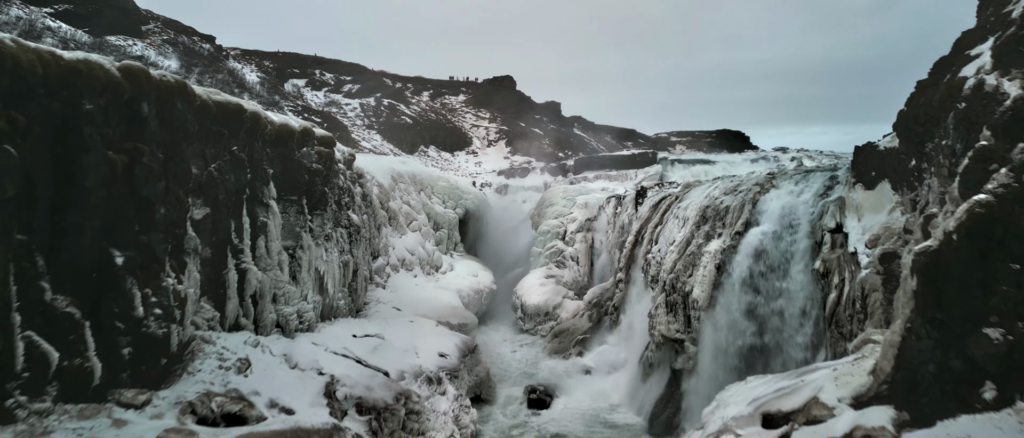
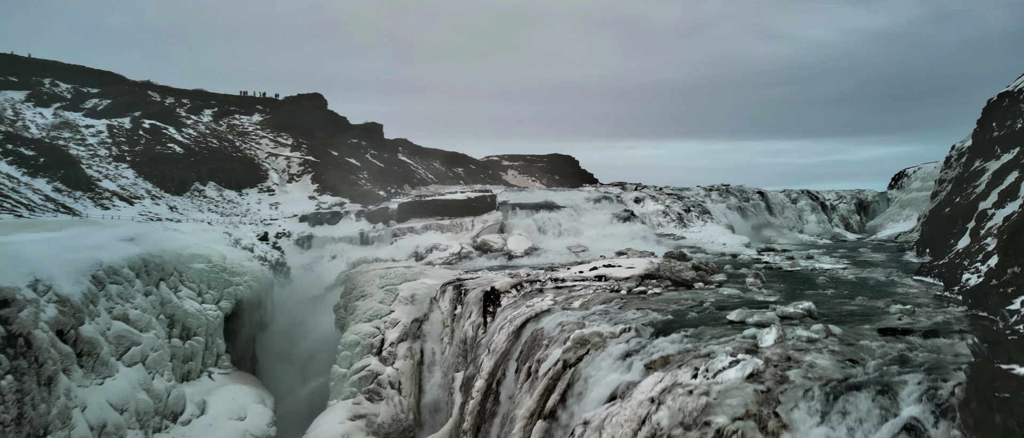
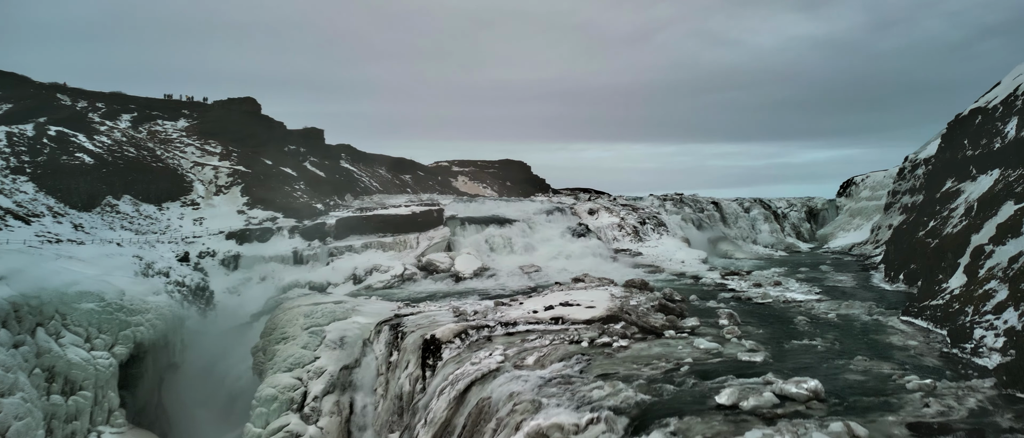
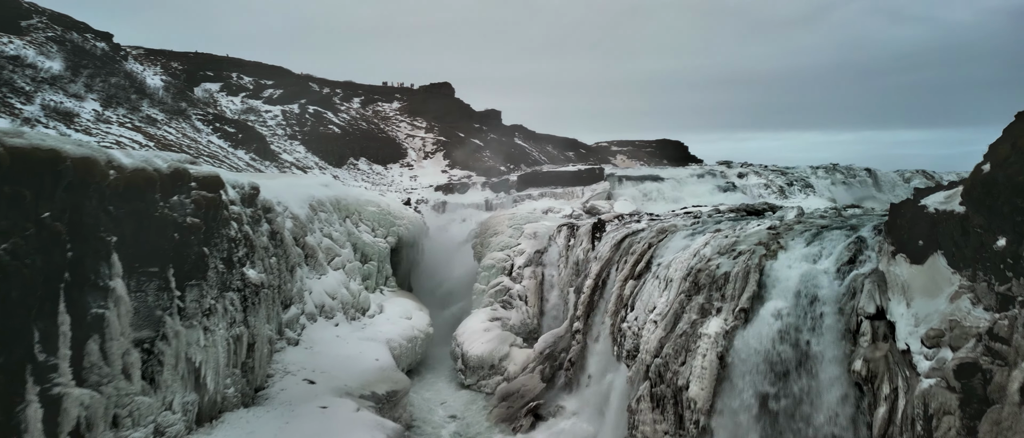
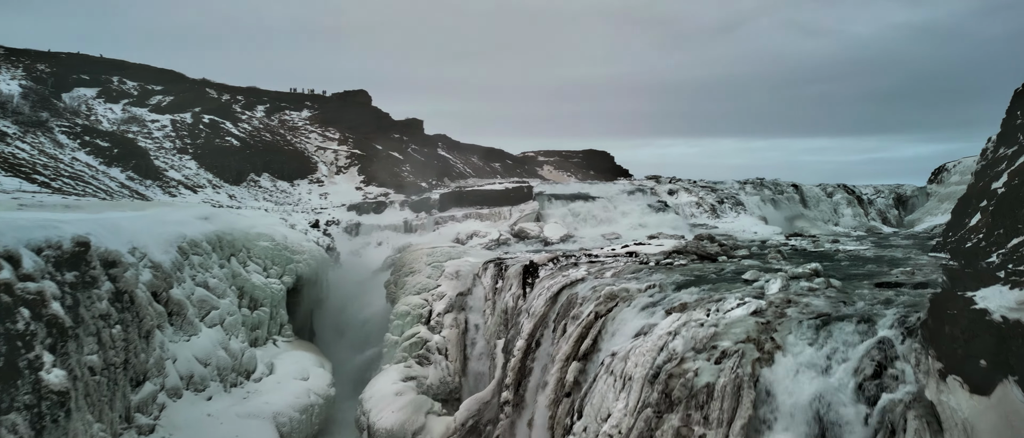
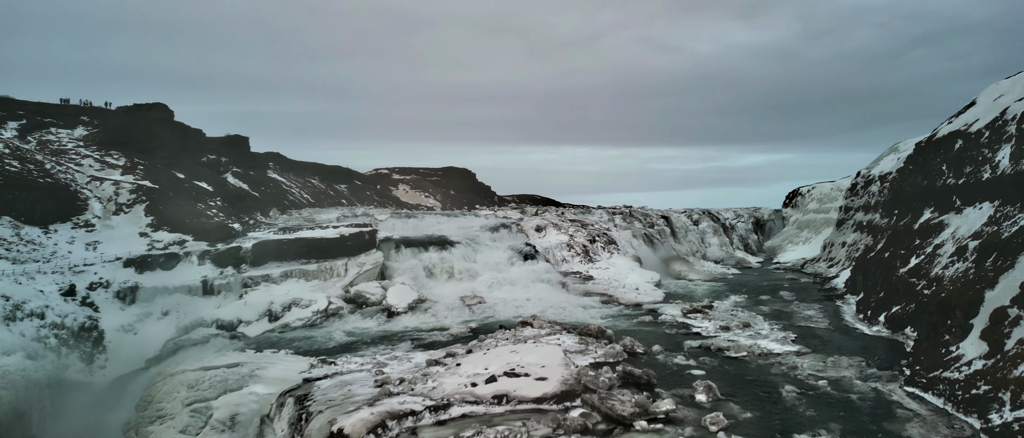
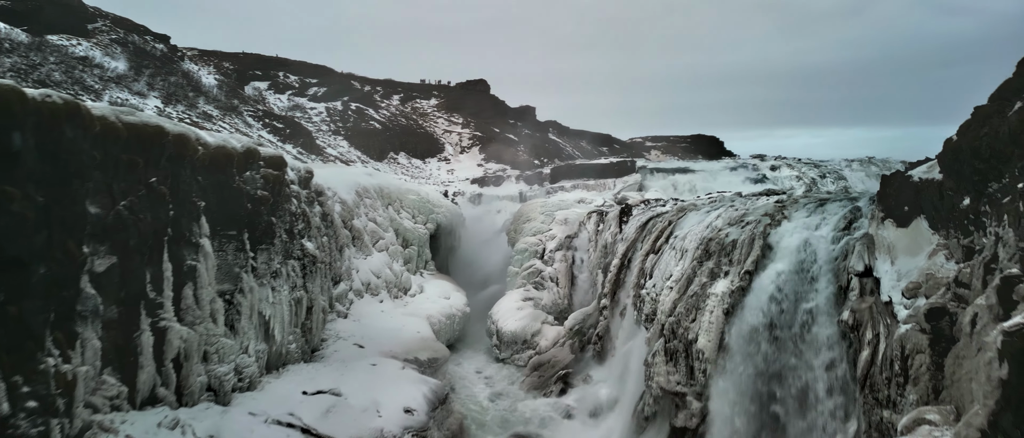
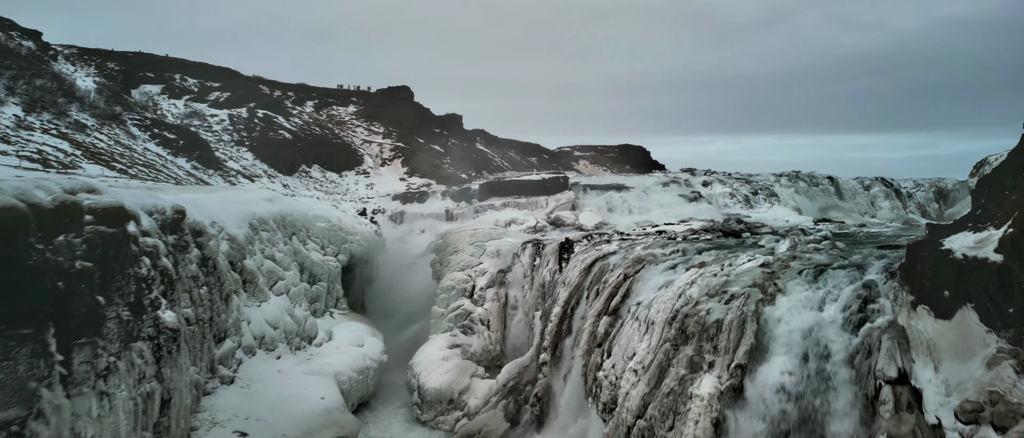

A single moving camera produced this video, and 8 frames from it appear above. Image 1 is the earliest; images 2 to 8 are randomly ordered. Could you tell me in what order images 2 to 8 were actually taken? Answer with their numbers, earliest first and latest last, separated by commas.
7, 4, 8, 5, 2, 3, 6
